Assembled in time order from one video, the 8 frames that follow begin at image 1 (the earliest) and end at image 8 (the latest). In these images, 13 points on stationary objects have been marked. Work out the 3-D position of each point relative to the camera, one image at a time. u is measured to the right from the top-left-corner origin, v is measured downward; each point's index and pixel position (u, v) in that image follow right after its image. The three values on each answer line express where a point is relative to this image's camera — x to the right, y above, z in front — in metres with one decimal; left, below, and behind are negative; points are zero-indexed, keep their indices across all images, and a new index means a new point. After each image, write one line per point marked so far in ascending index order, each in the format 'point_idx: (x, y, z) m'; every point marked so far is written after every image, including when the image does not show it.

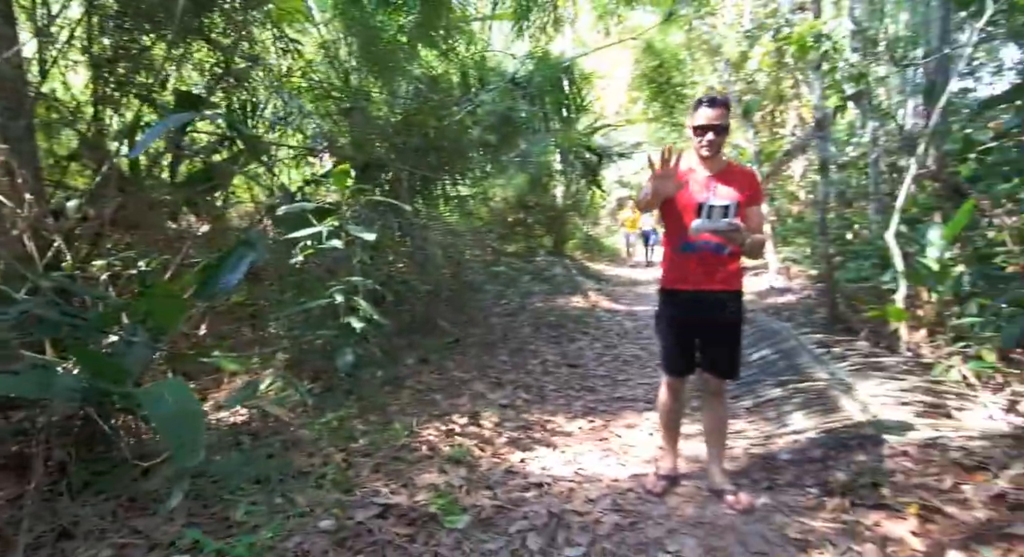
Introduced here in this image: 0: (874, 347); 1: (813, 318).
0: (+2.4, -0.5, +3.9) m
1: (+2.6, -0.3, +5.1) m
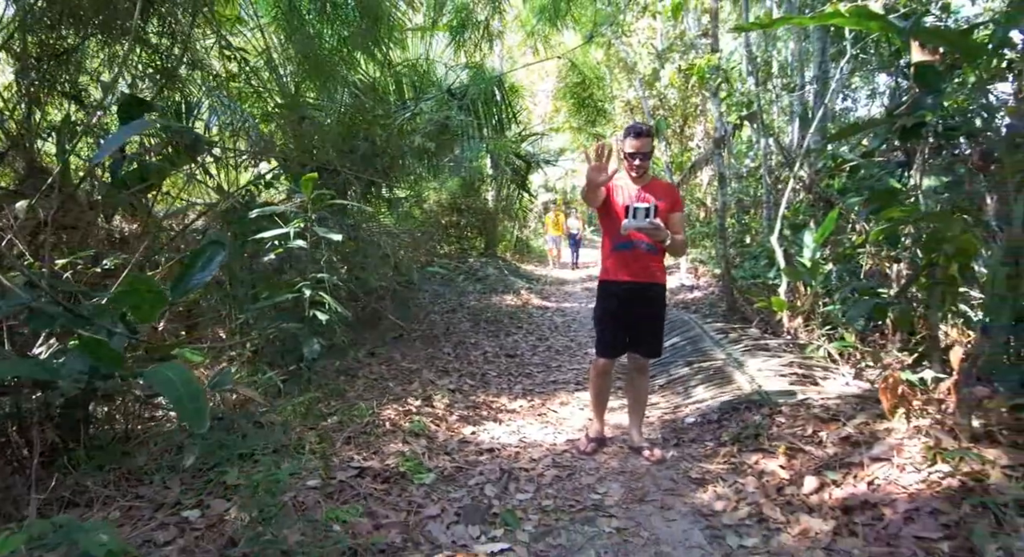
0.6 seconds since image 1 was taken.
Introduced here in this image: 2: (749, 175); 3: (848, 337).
0: (+2.0, -0.4, +4.6) m
1: (+2.0, -0.3, +5.8) m
2: (+2.8, +1.2, +6.9) m
3: (+2.1, -0.4, +3.8) m
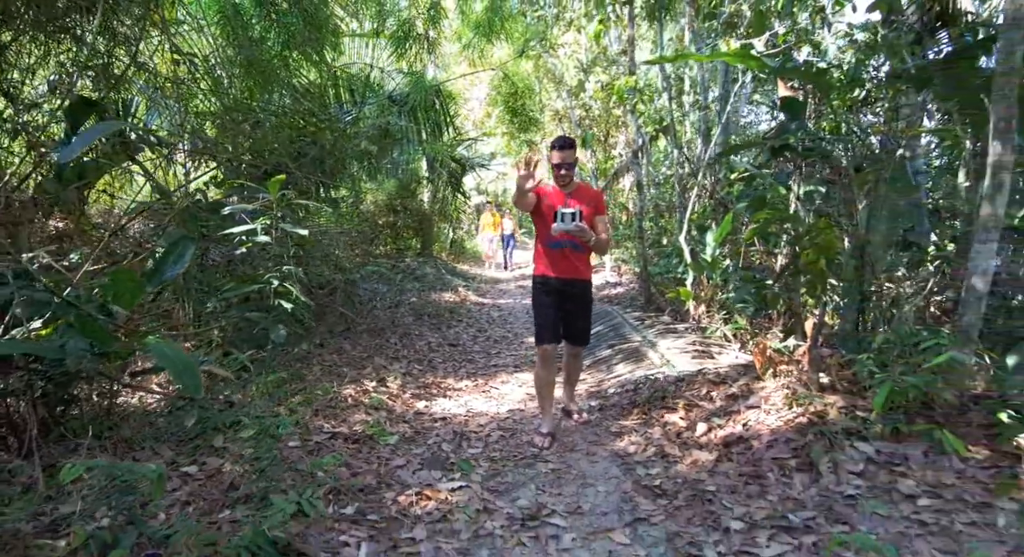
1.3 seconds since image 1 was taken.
0: (+1.4, -0.4, +5.3) m
1: (+1.3, -0.3, +6.5) m
2: (+2.0, +1.2, +7.7) m
3: (+1.7, -0.3, +4.5) m
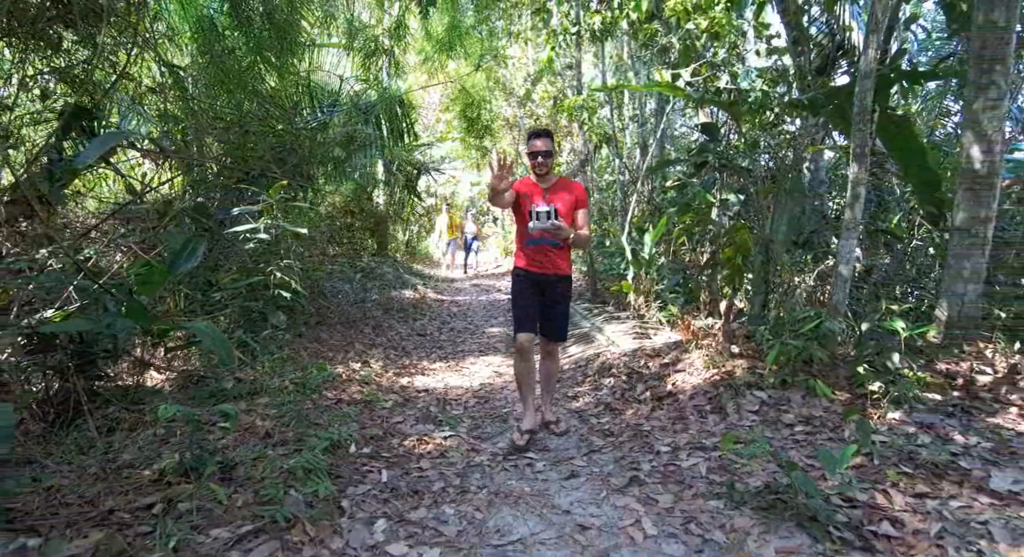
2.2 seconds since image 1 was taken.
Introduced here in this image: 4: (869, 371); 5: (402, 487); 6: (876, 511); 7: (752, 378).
0: (+1.1, -0.3, +6.0) m
1: (+0.9, -0.2, +7.2) m
2: (+1.4, +1.3, +8.5) m
3: (+1.4, -0.3, +5.3) m
4: (+1.9, -0.5, +3.1) m
5: (-0.5, -0.9, +2.5) m
6: (+1.3, -0.8, +2.1) m
7: (+1.3, -0.6, +3.3) m
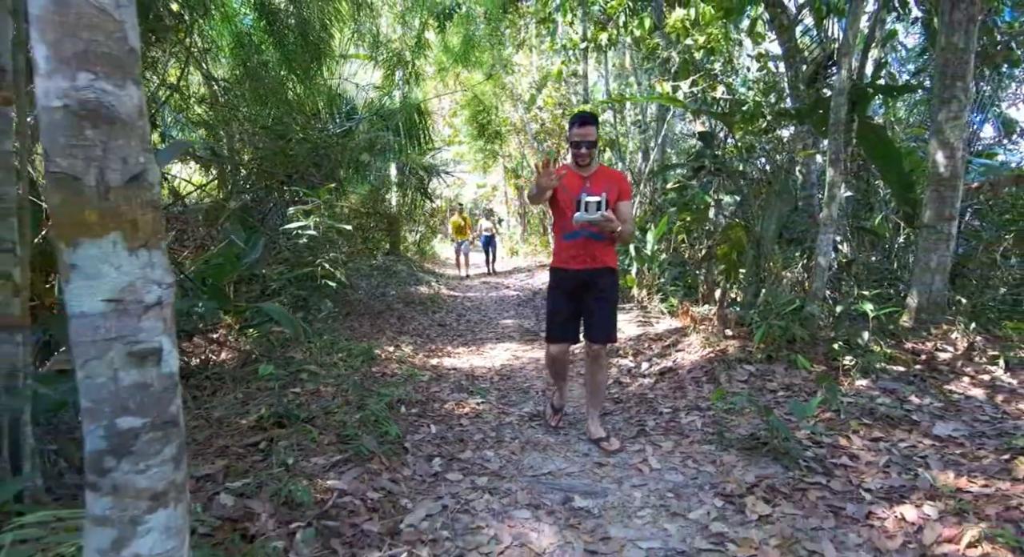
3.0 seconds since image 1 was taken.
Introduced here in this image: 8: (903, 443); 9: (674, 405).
0: (+1.2, -0.3, +6.6) m
1: (+1.0, -0.2, +7.7) m
2: (+1.5, +1.3, +9.0) m
3: (+1.6, -0.2, +5.8) m
4: (+2.0, -0.4, +3.6) m
5: (-0.3, -0.8, +3.0) m
6: (+1.4, -0.7, +2.6) m
7: (+1.5, -0.5, +3.8) m
8: (+1.7, -0.7, +2.6) m
9: (+0.9, -0.7, +3.4) m
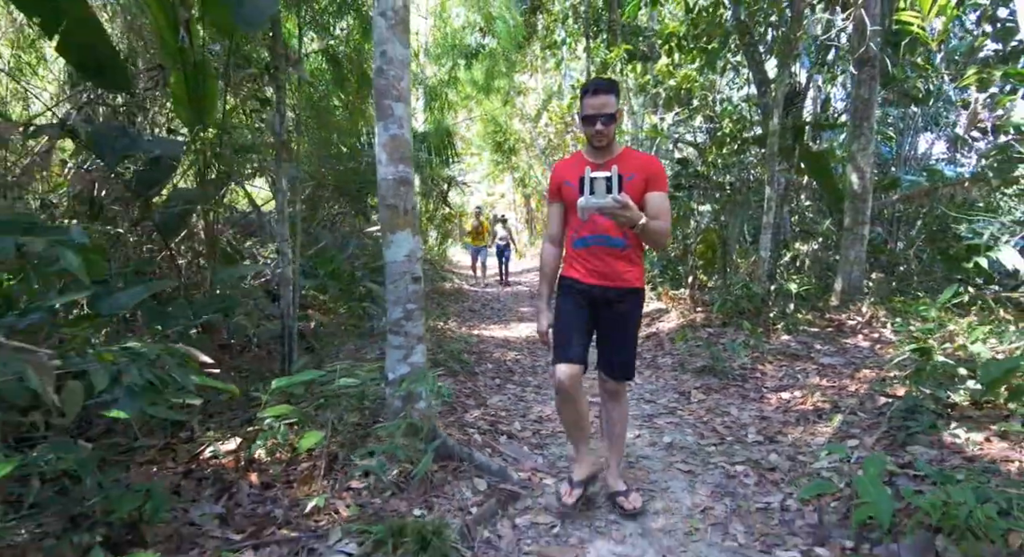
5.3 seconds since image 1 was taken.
0: (+1.4, -0.2, +8.0) m
1: (+1.2, -0.1, +9.2) m
2: (+1.7, +1.4, +10.5) m
3: (+1.8, -0.1, +7.3) m
4: (+2.2, -0.3, +5.1) m
5: (-0.1, -0.7, +4.4) m
6: (+1.7, -0.6, +4.1) m
7: (+1.7, -0.4, +5.3) m
8: (+2.0, -0.6, +4.1) m
9: (+1.2, -0.6, +4.8) m
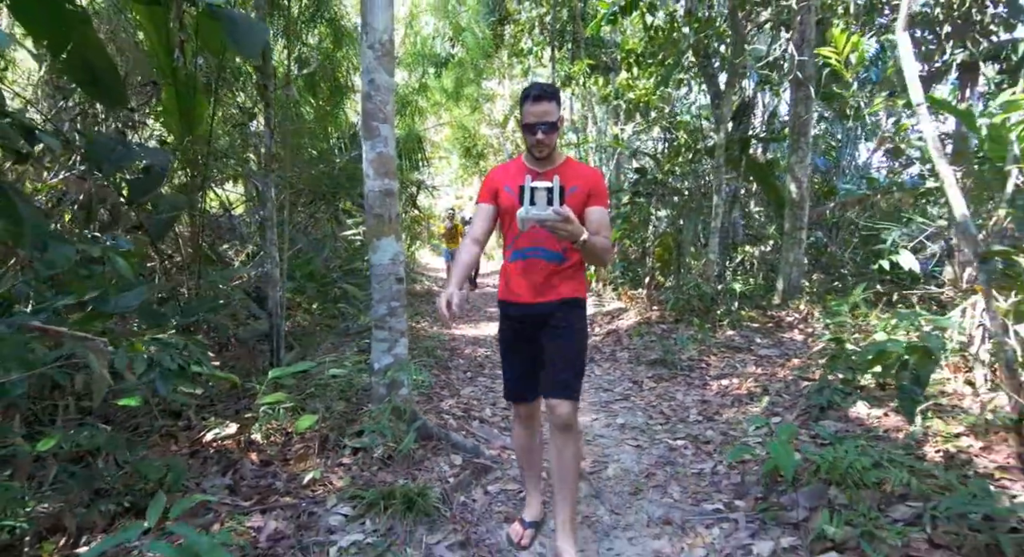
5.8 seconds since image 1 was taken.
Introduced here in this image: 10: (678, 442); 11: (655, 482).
0: (+1.0, -0.2, +8.4) m
1: (+0.7, -0.1, +9.6) m
2: (+1.2, +1.4, +10.9) m
3: (+1.4, -0.1, +7.7) m
4: (+2.0, -0.3, +5.6) m
5: (-0.3, -0.7, +4.8) m
6: (+1.4, -0.6, +4.5) m
7: (+1.4, -0.4, +5.7) m
8: (+1.7, -0.6, +4.6) m
9: (+0.9, -0.6, +5.2) m
10: (+0.8, -0.8, +3.0) m
11: (+0.6, -0.9, +2.6) m
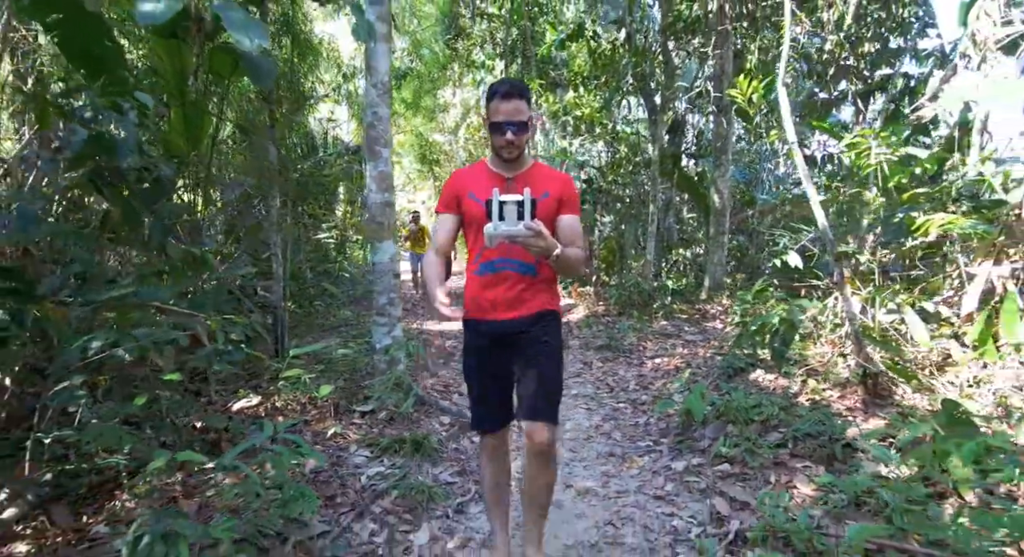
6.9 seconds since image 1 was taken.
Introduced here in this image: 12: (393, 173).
0: (+0.4, -0.2, +9.2) m
1: (0.0, -0.1, +10.3) m
2: (+0.3, +1.3, +11.7) m
3: (+0.8, -0.1, +8.5) m
4: (+1.6, -0.3, +6.4) m
5: (-0.6, -0.7, +5.4) m
6: (+1.1, -0.6, +5.3) m
7: (+1.0, -0.4, +6.5) m
8: (+1.4, -0.6, +5.4) m
9: (+0.5, -0.6, +6.0) m
10: (+0.7, -0.8, +3.8) m
11: (+0.5, -0.9, +3.4) m
12: (-0.7, +0.6, +3.5) m
